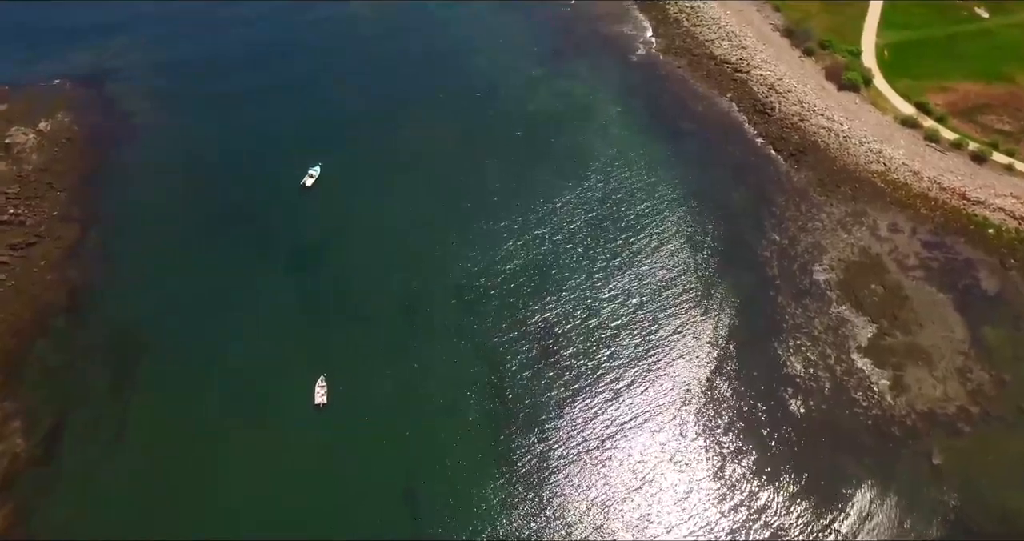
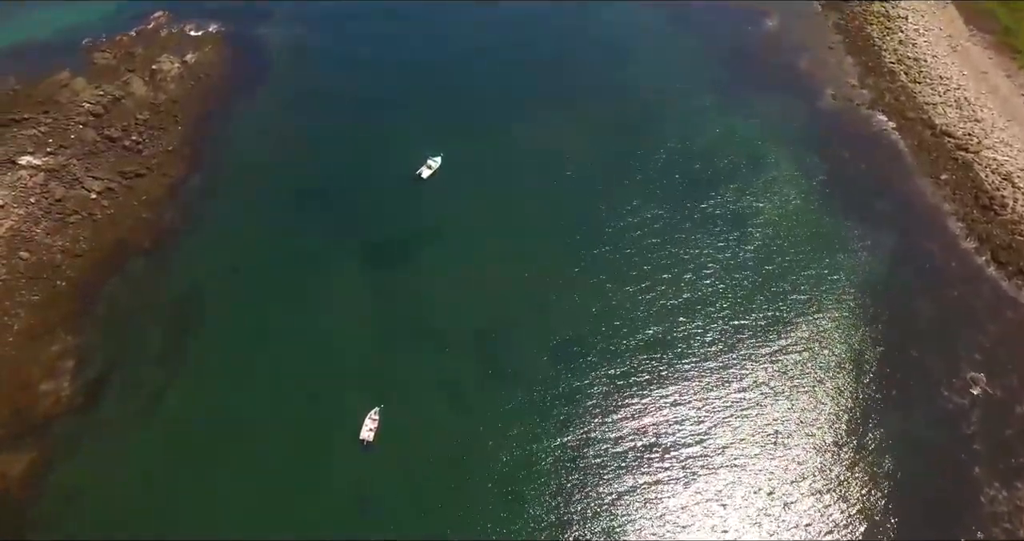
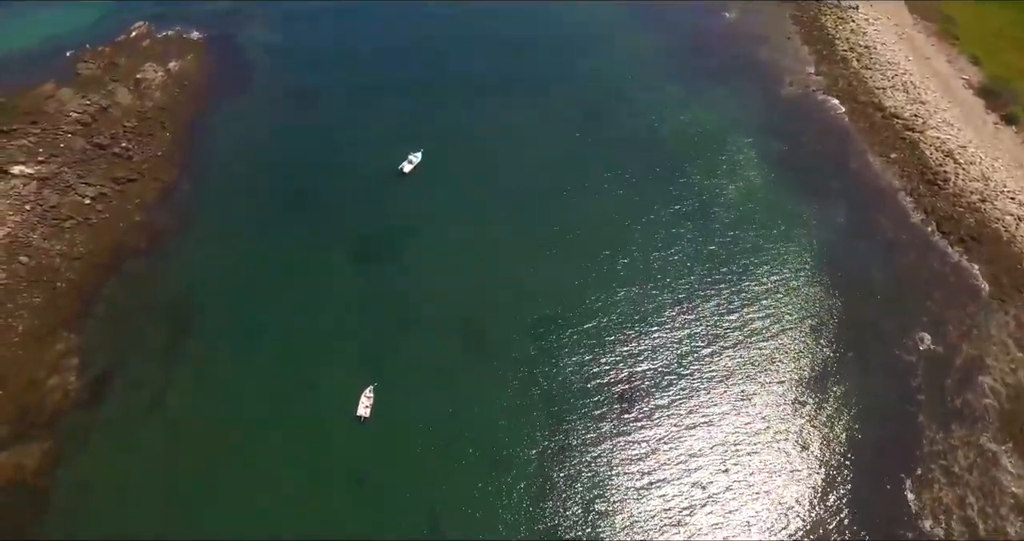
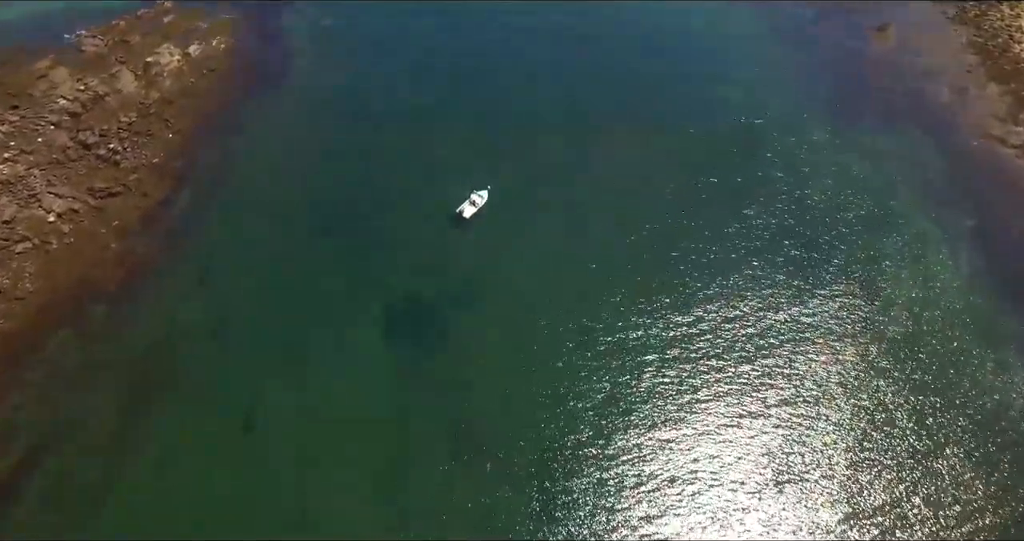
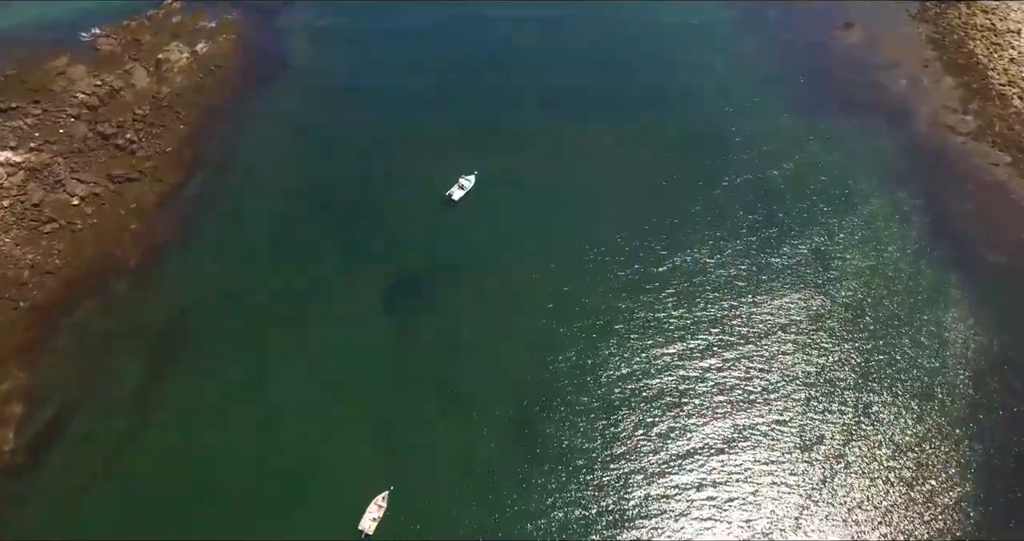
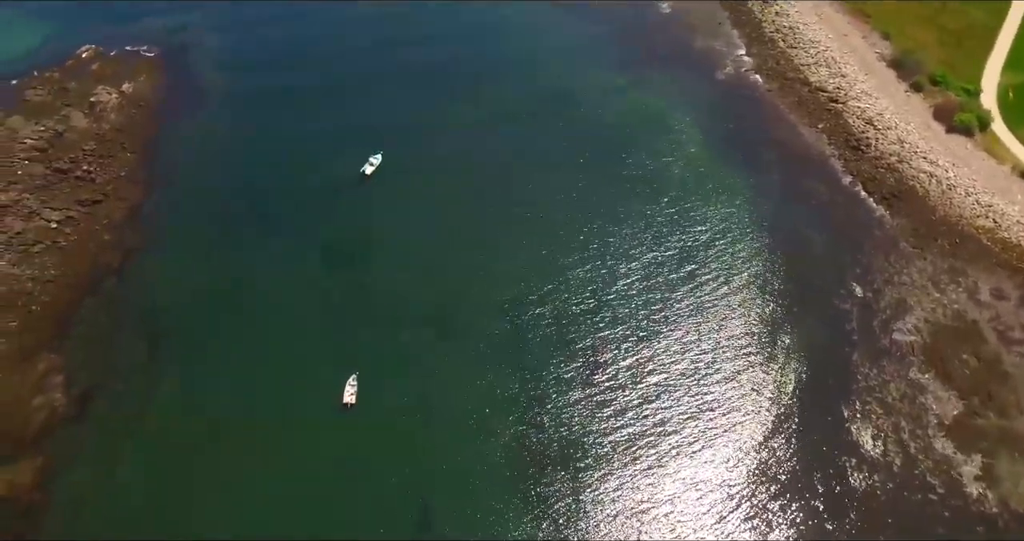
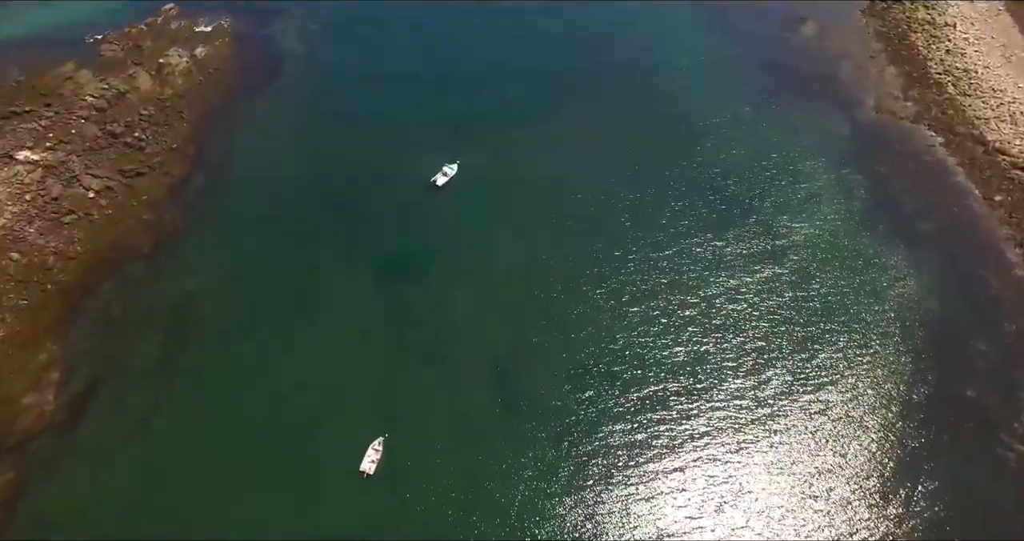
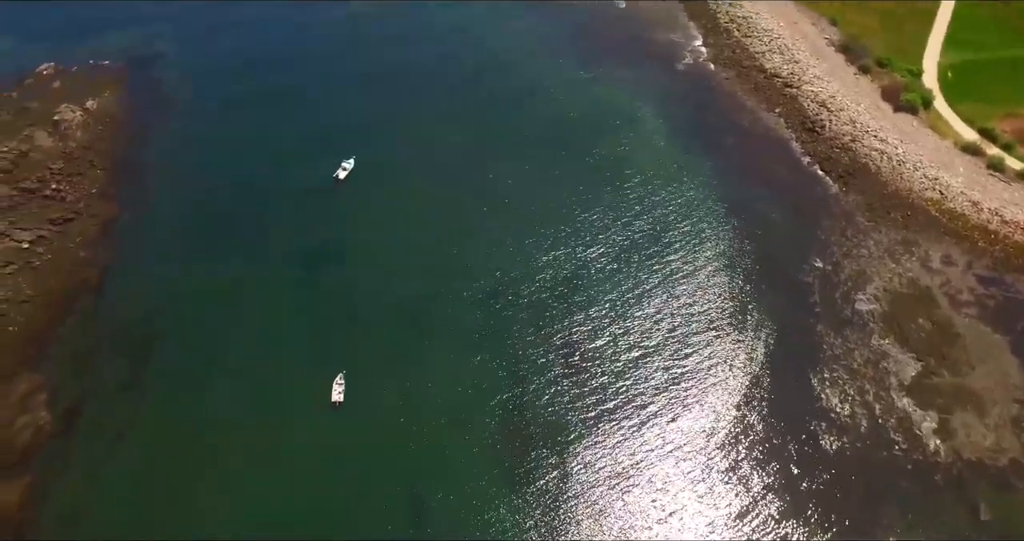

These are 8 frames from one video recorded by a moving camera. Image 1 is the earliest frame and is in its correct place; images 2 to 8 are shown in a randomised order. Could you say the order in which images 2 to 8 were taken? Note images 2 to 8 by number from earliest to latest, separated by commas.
8, 6, 3, 2, 7, 5, 4
